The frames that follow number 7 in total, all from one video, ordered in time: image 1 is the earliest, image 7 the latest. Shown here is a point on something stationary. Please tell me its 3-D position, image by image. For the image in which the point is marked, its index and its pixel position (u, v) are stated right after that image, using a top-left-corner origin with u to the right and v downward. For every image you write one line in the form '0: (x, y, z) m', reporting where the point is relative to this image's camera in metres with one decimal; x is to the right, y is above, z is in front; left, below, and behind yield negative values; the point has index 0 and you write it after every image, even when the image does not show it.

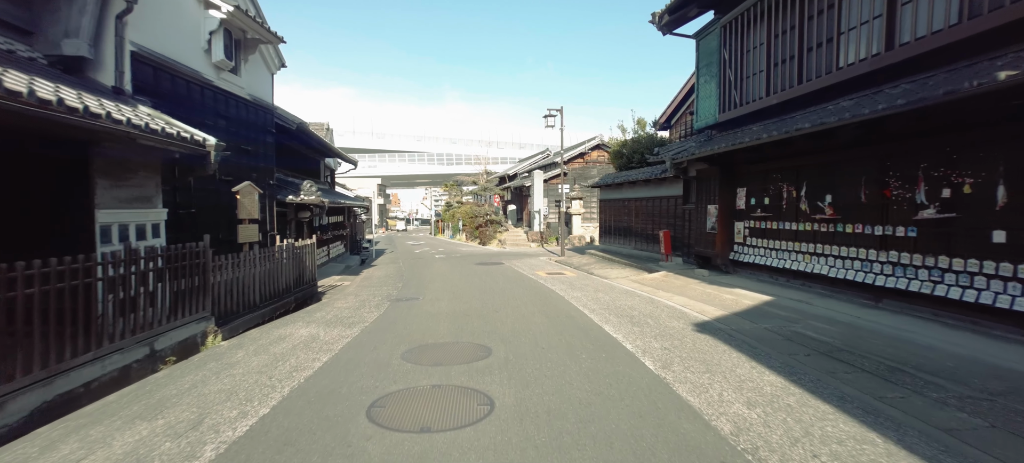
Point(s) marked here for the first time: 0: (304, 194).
0: (-5.4, +1.0, +11.3) m
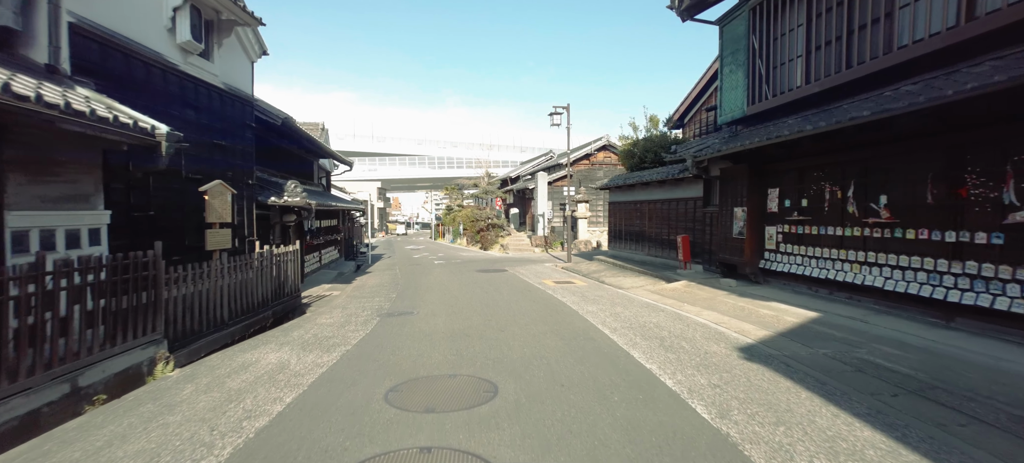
0: (-5.3, +0.8, +10.3) m
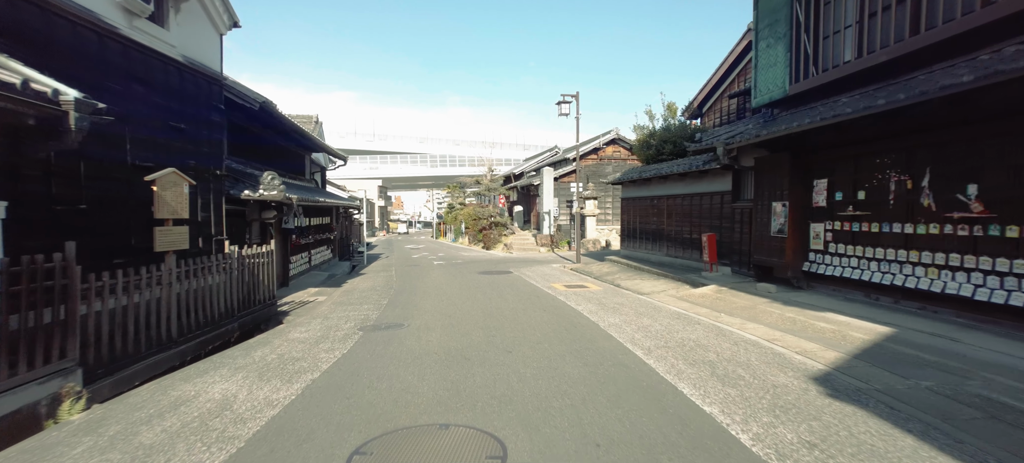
0: (-5.1, +0.9, +9.1) m
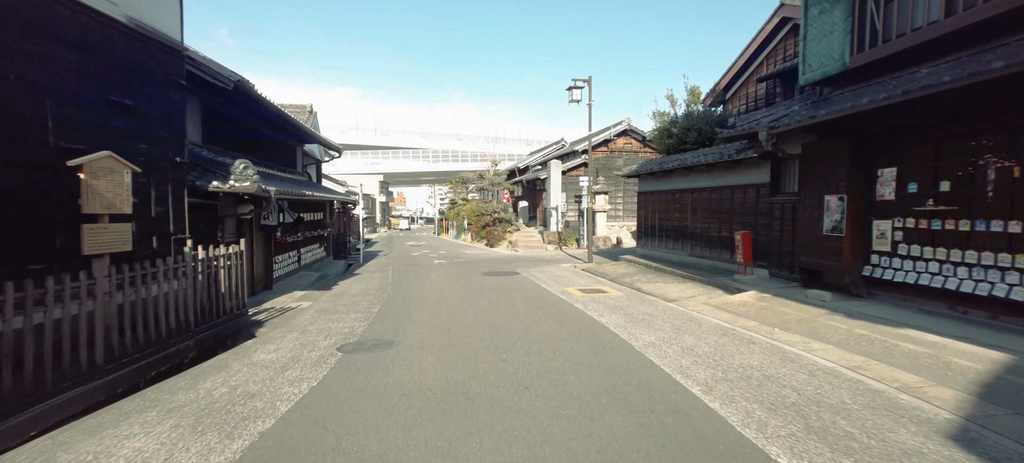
0: (-5.0, +0.9, +7.8) m
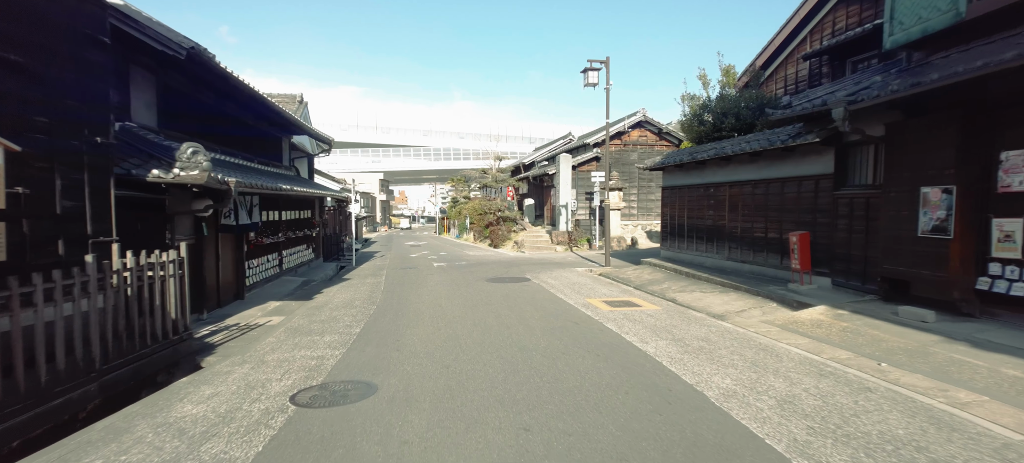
0: (-4.7, +0.9, +6.3) m
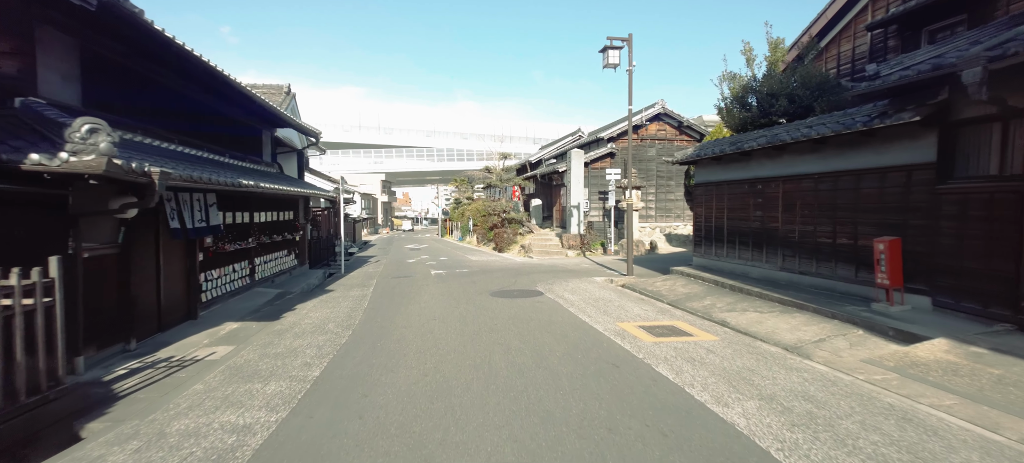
0: (-4.6, +0.8, +4.6) m
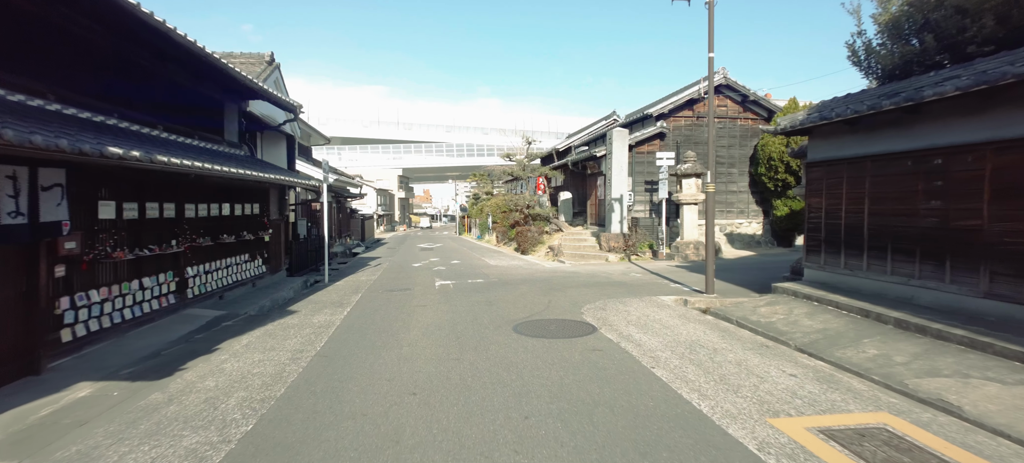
0: (-4.3, +0.8, +1.5) m
